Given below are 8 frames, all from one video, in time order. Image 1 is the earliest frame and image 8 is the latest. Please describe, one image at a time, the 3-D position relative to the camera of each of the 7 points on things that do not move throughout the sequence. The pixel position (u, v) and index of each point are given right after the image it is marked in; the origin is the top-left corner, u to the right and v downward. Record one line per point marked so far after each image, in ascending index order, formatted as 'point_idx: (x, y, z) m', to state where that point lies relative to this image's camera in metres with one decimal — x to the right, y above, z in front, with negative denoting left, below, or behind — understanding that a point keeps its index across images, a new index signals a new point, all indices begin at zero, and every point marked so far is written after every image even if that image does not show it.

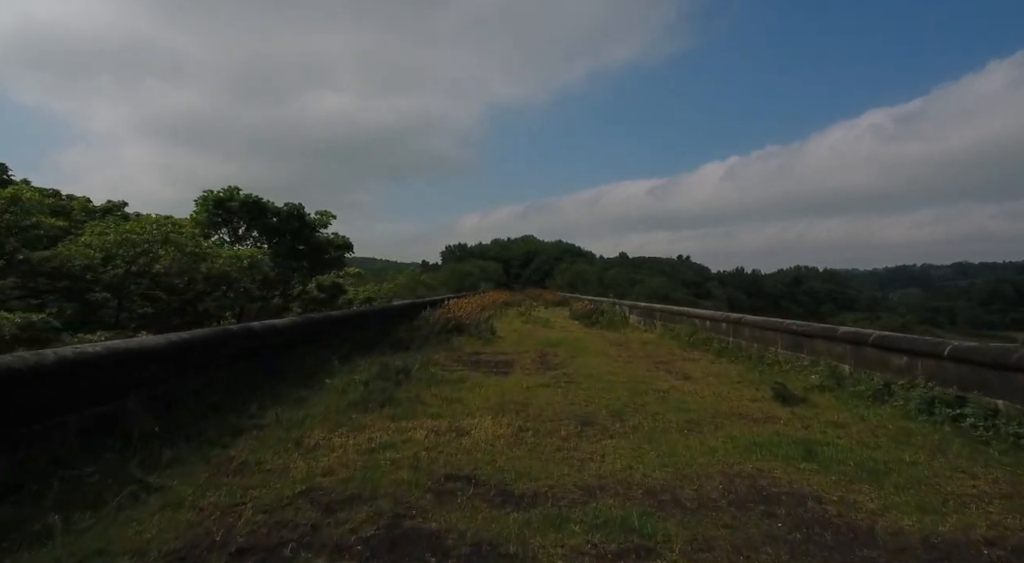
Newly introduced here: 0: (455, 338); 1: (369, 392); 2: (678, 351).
0: (-1.0, -1.0, +10.3) m
1: (-1.2, -0.9, +5.1) m
2: (+2.4, -1.1, +9.0) m
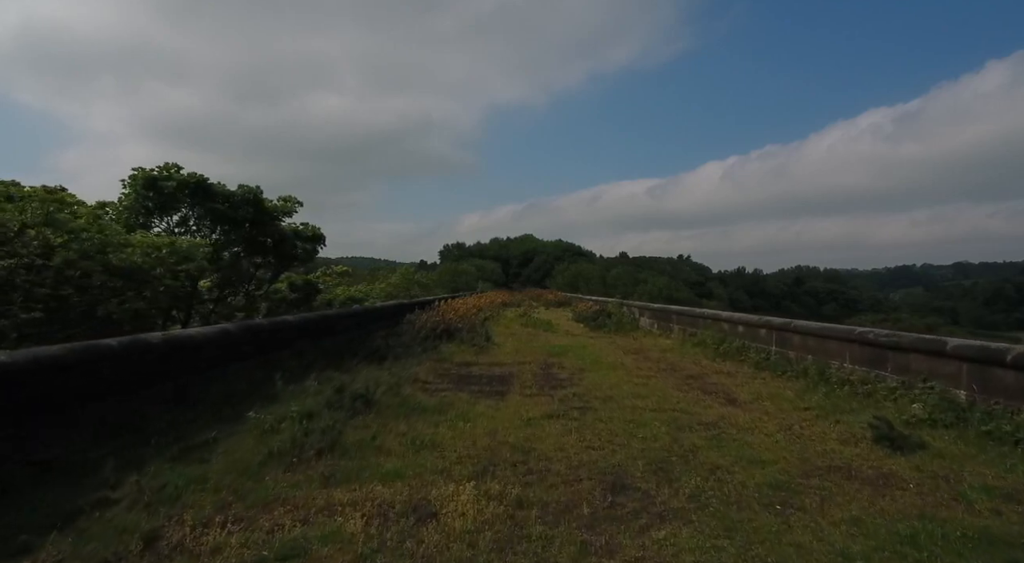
0: (-1.0, -1.0, +8.8) m
1: (-1.2, -0.9, +3.6) m
2: (+2.4, -1.1, +7.6) m
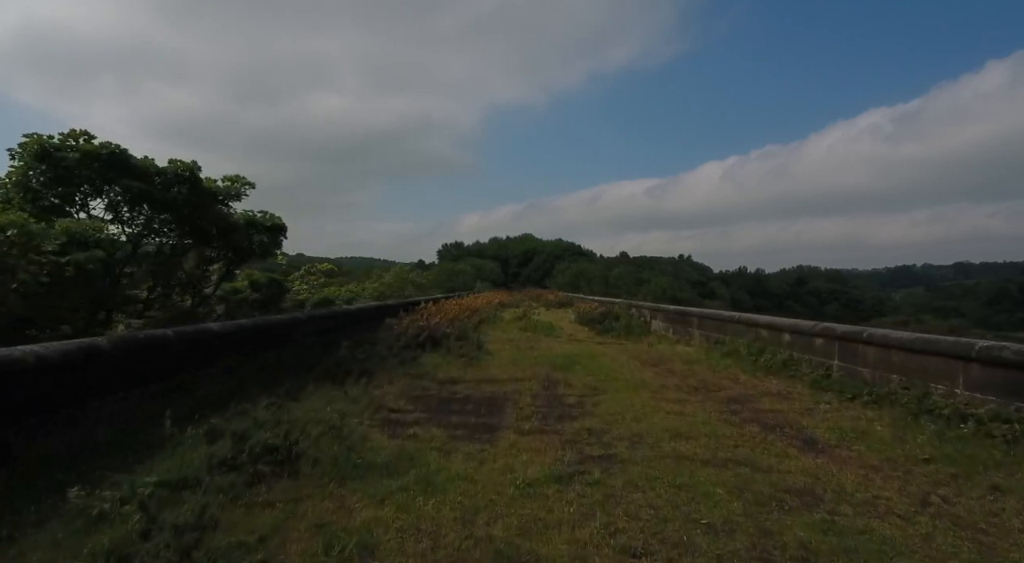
0: (-1.1, -1.0, +7.3) m
1: (-1.3, -0.9, +2.1) m
2: (+2.4, -1.1, +6.1) m
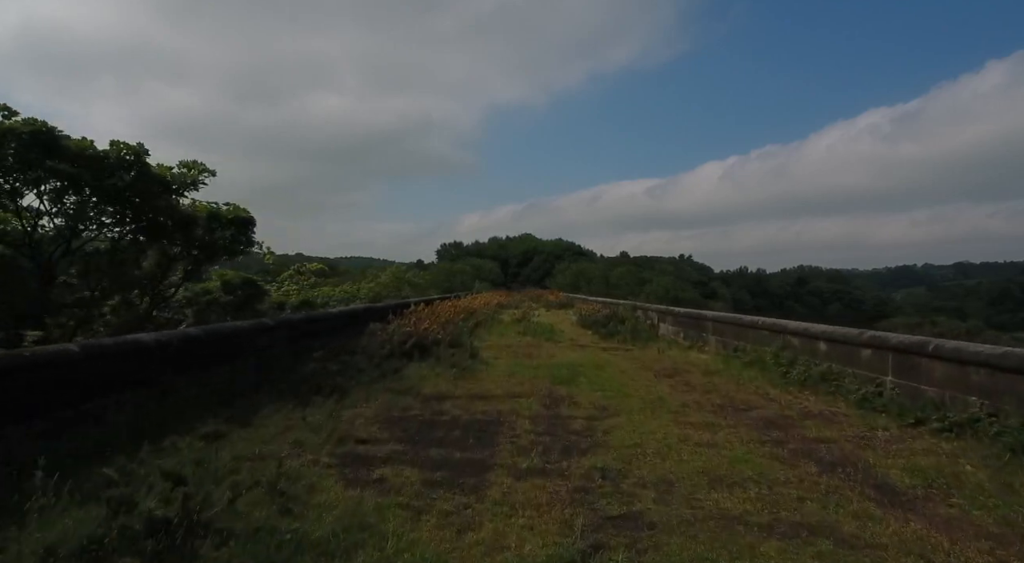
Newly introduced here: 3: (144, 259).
0: (-1.1, -1.0, +6.5) m
1: (-1.3, -0.9, +1.3) m
2: (+2.3, -1.1, +5.3) m
3: (-4.9, +0.3, +8.0) m
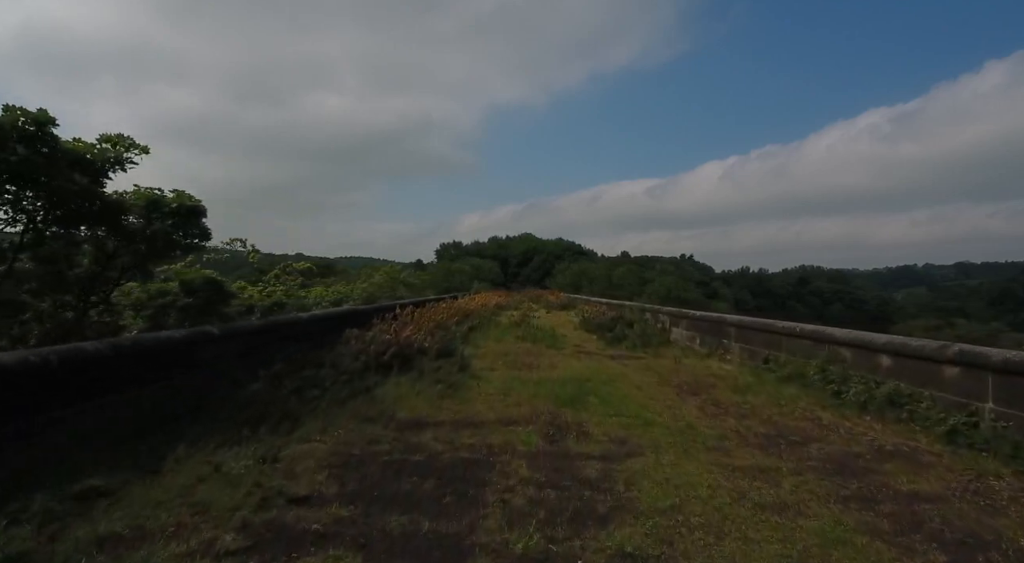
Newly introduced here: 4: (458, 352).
0: (-1.1, -1.0, +5.4) m
1: (-1.3, -0.9, +0.2) m
2: (+2.3, -1.1, +4.2) m
3: (-4.9, +0.3, +6.9) m
4: (-0.7, -0.9, +8.1) m
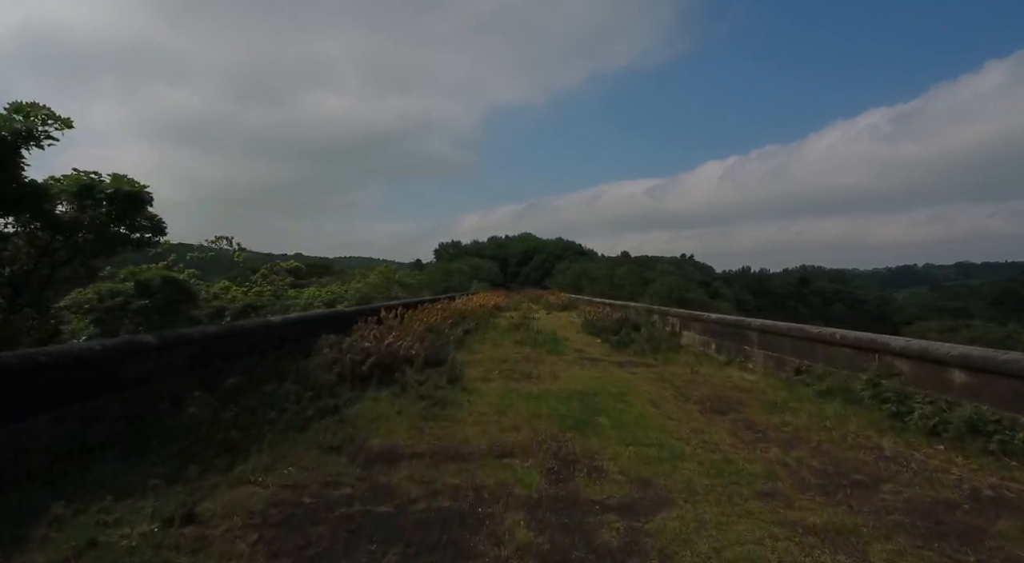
0: (-1.2, -1.0, +4.6) m
1: (-1.4, -0.9, -0.6) m
2: (+2.3, -1.1, +3.4) m
3: (-5.0, +0.3, +6.1) m
4: (-0.8, -0.9, +7.3) m
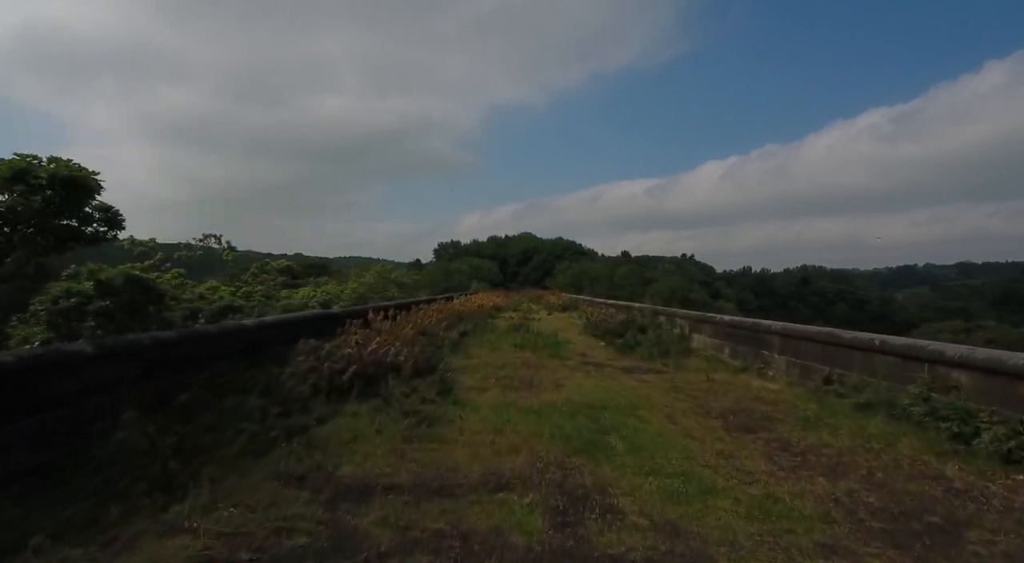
0: (-1.2, -1.0, +4.0) m
1: (-1.4, -0.9, -1.2) m
2: (+2.2, -1.1, +2.7) m
3: (-5.0, +0.3, +5.5) m
4: (-0.8, -0.9, +6.6) m
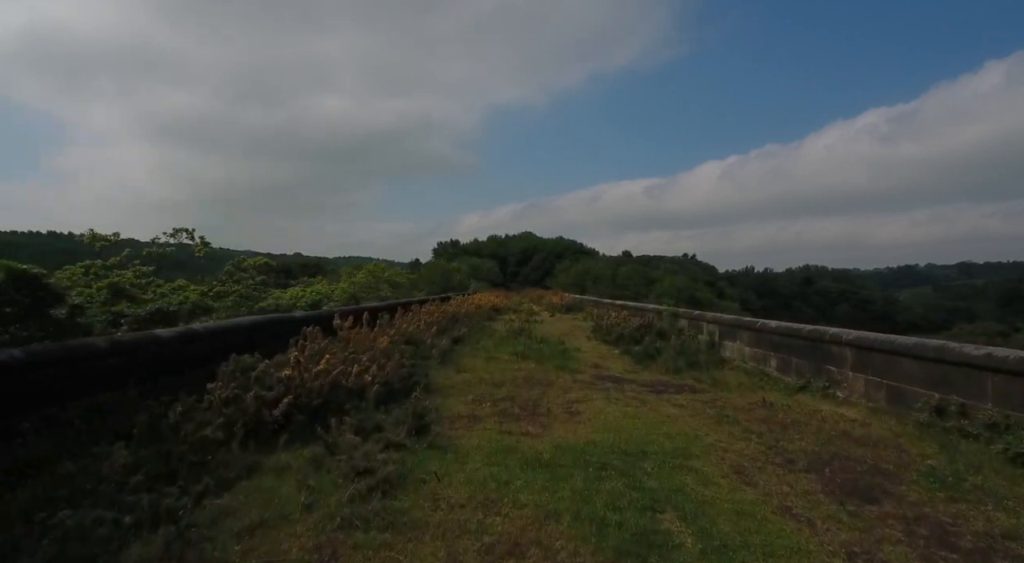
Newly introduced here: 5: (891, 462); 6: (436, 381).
0: (-1.2, -1.0, +2.5) m
1: (-1.4, -0.8, -2.7) m
2: (+2.3, -1.0, +1.2) m
3: (-5.0, +0.3, +4.0) m
4: (-0.8, -0.9, +5.2) m
5: (+2.2, -1.0, +3.6) m
6: (-0.8, -1.0, +6.3) m
